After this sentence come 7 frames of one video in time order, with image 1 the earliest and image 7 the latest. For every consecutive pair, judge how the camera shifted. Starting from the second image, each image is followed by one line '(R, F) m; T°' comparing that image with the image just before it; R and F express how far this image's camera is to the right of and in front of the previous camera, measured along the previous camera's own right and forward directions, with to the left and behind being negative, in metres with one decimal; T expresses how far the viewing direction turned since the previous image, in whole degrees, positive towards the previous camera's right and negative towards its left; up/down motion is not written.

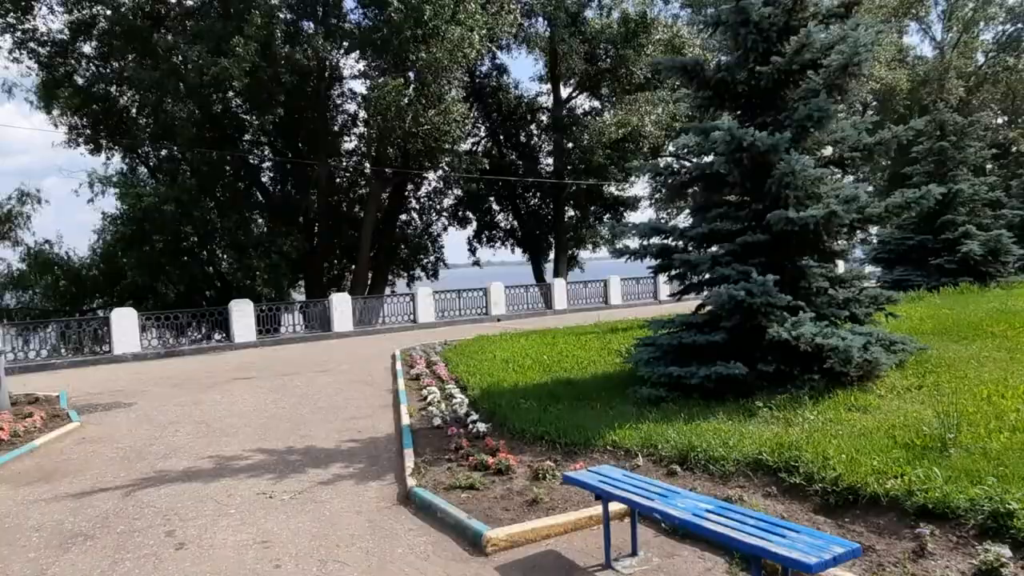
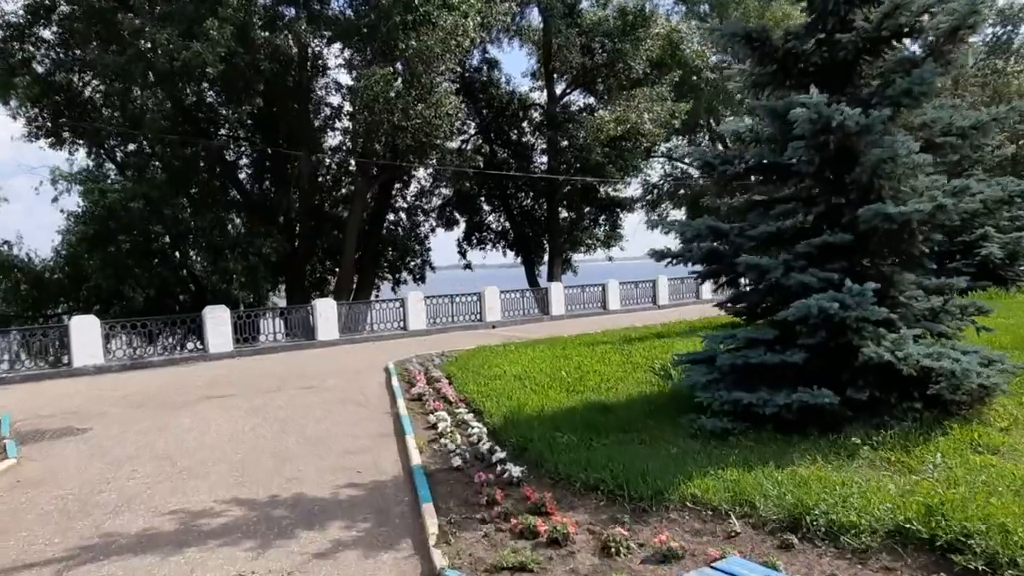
(-0.4, +1.1) m; +2°
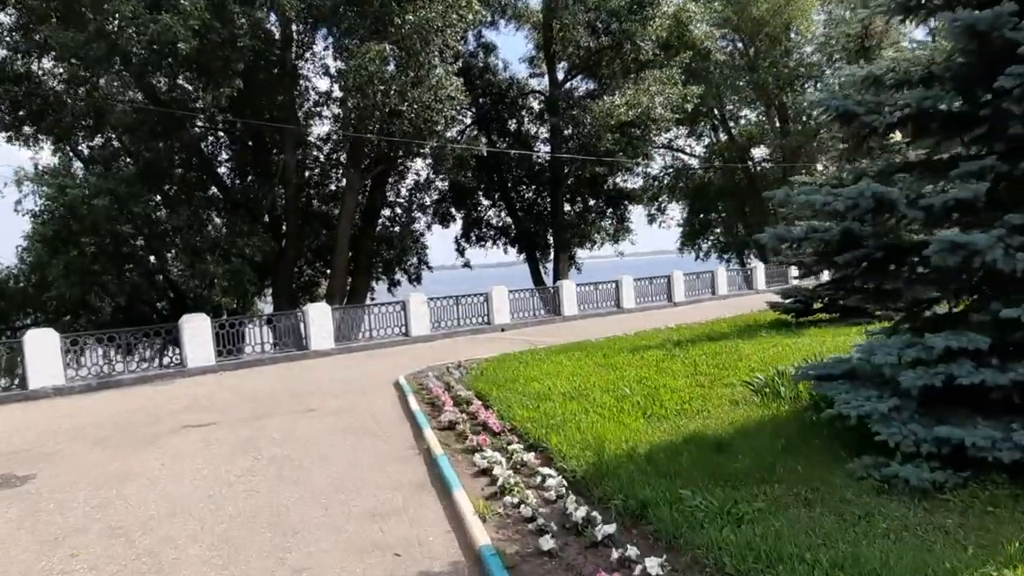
(-0.6, +1.7) m; +1°
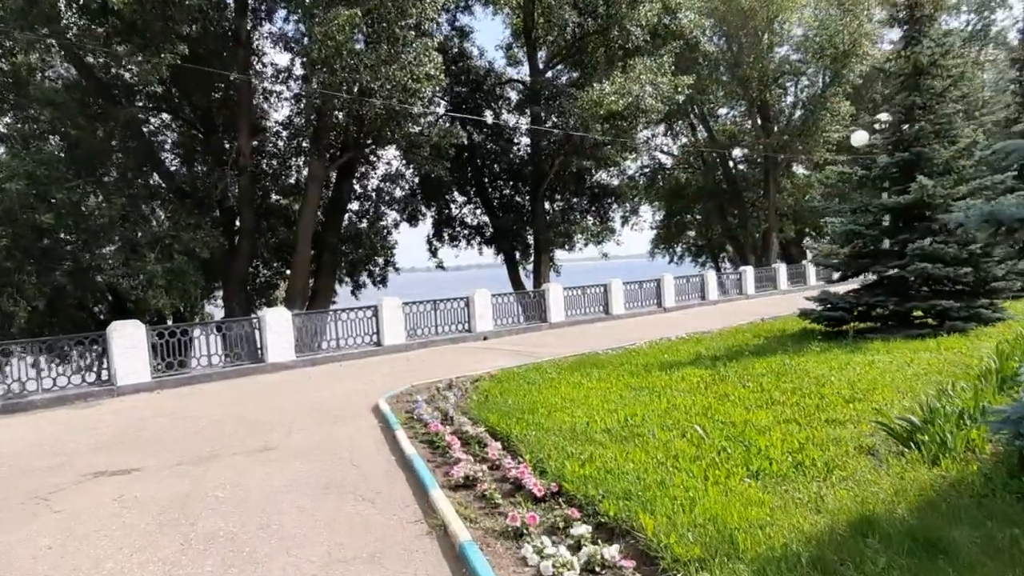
(-0.5, +1.8) m; +3°
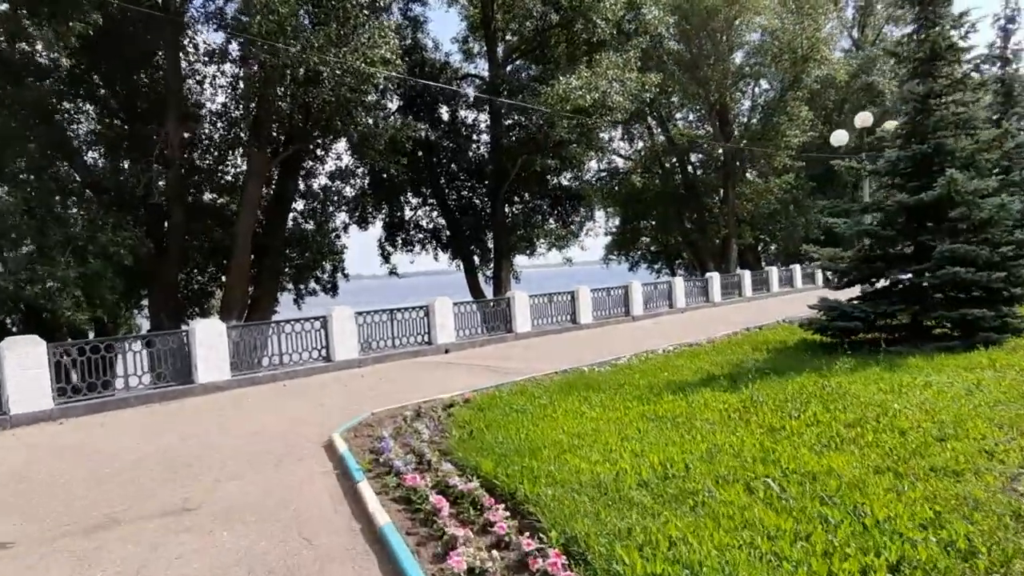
(-0.3, +1.4) m; +4°
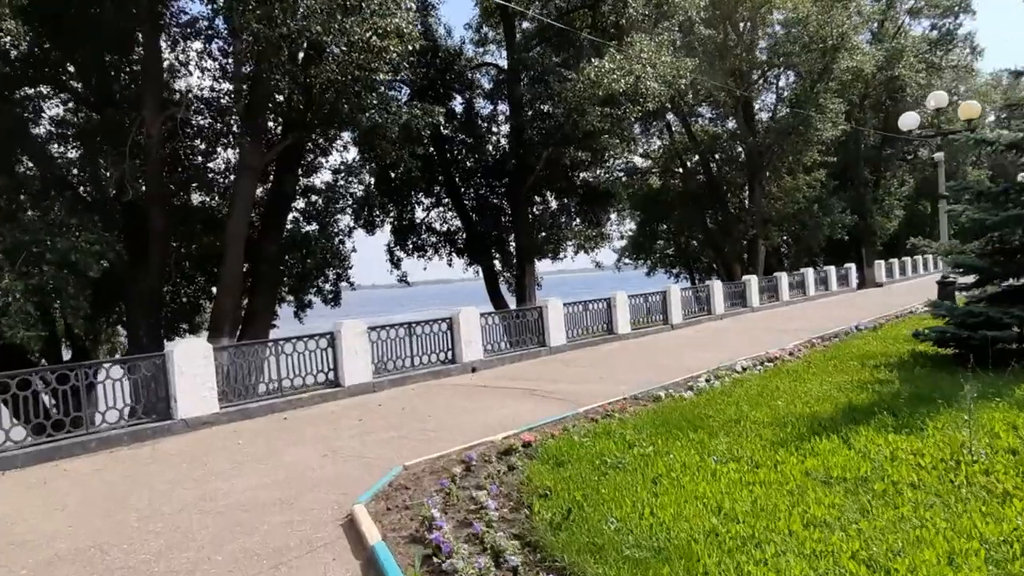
(-0.6, +1.9) m; 0°
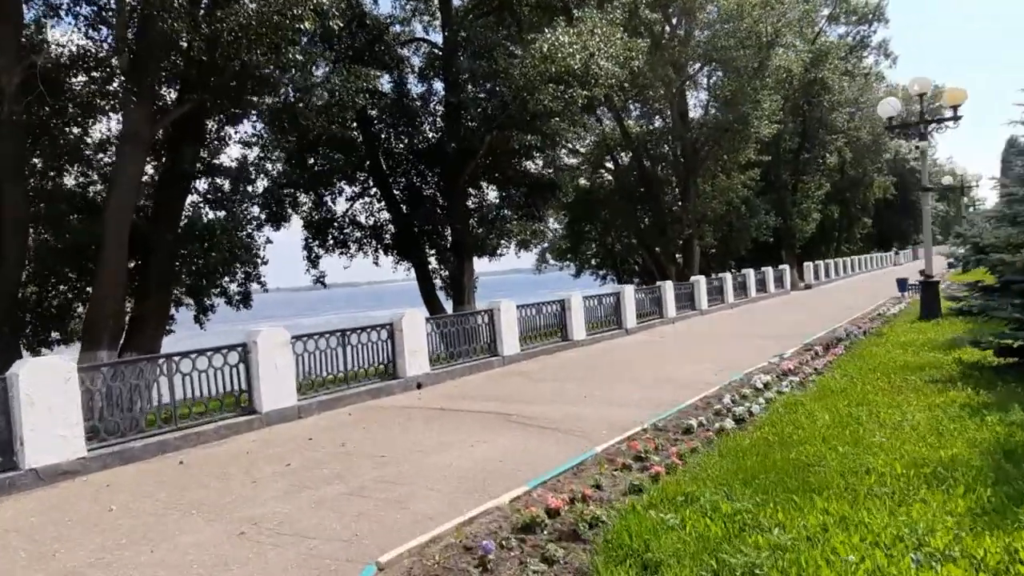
(-0.6, +2.0) m; +7°
